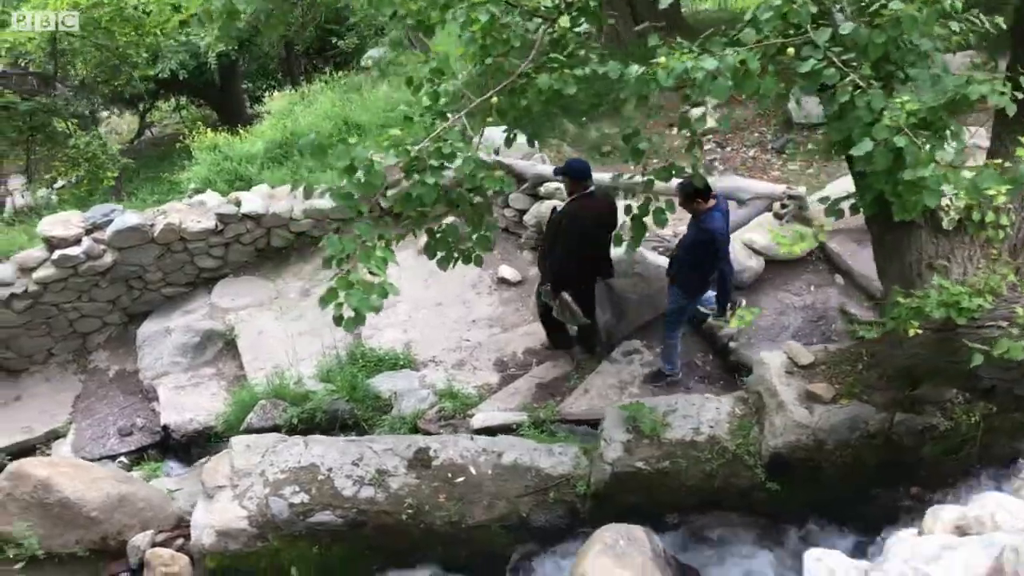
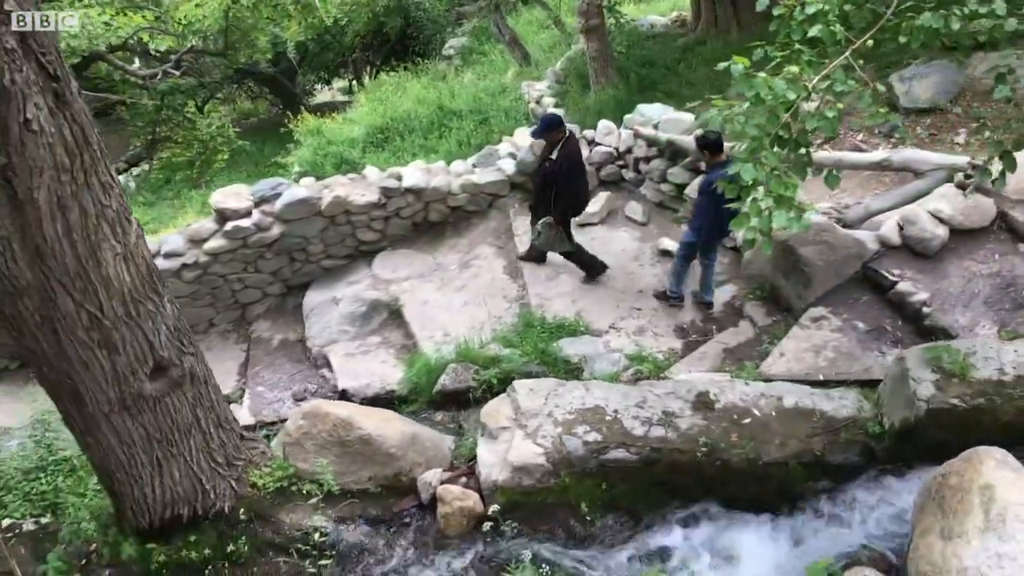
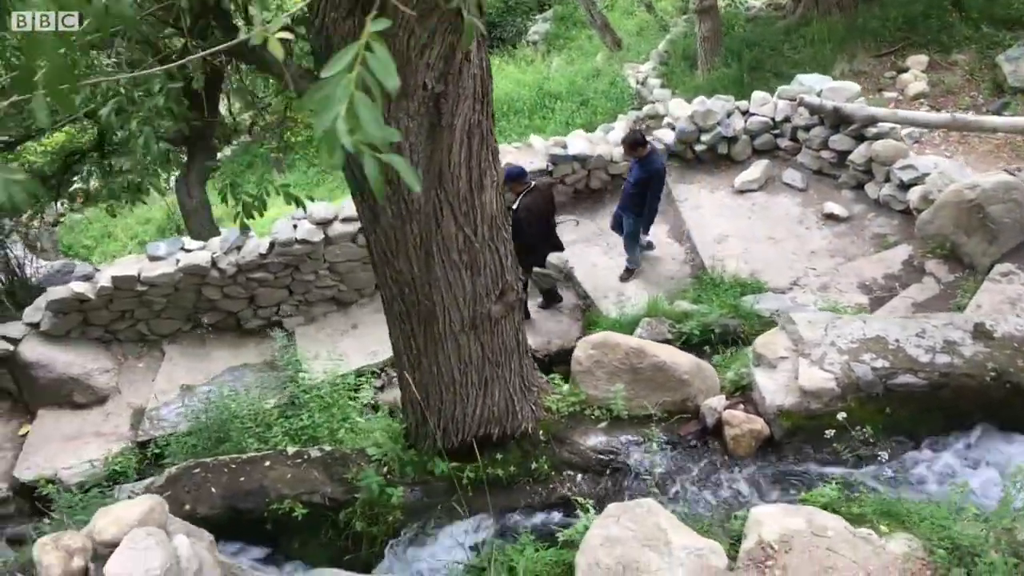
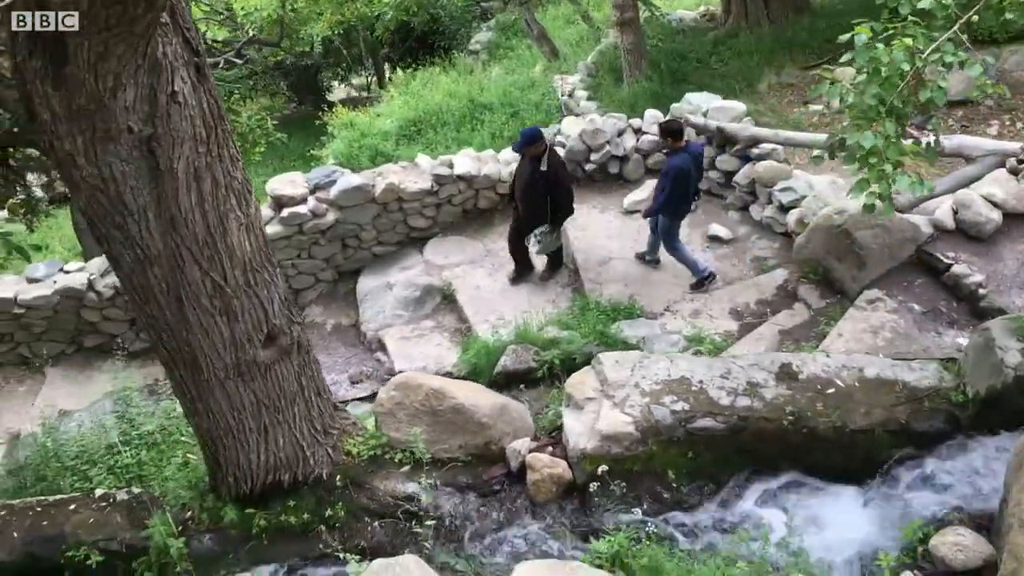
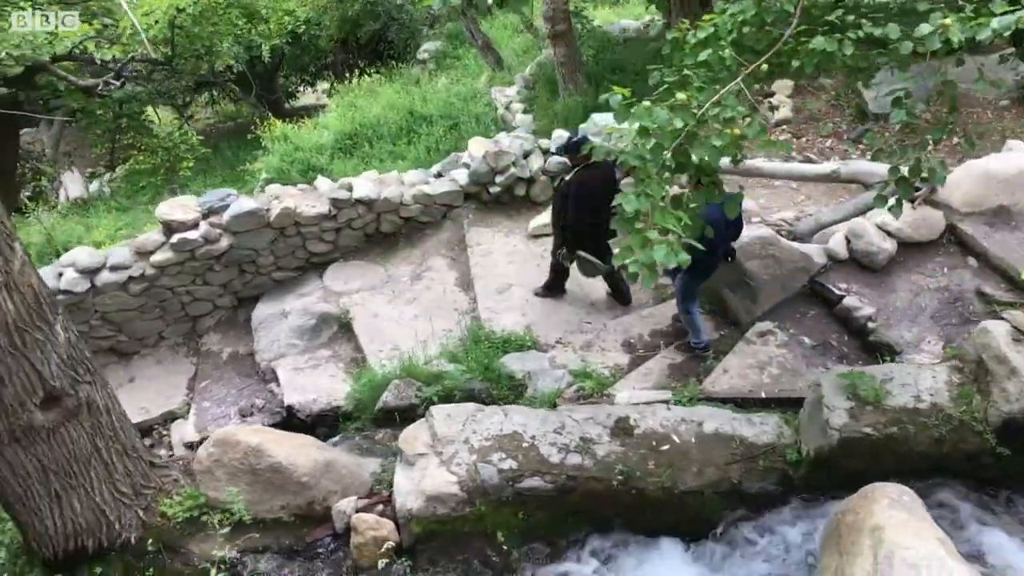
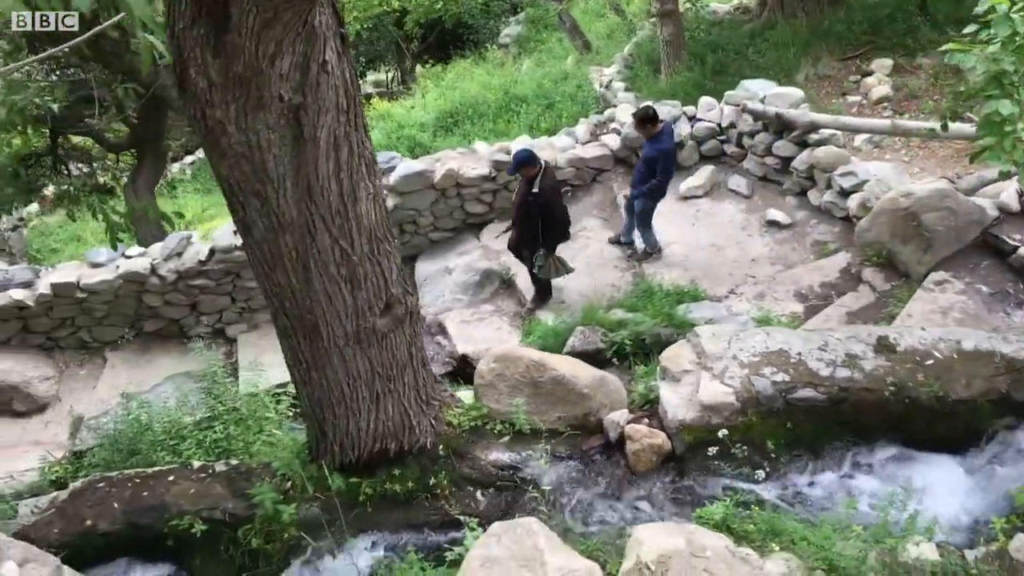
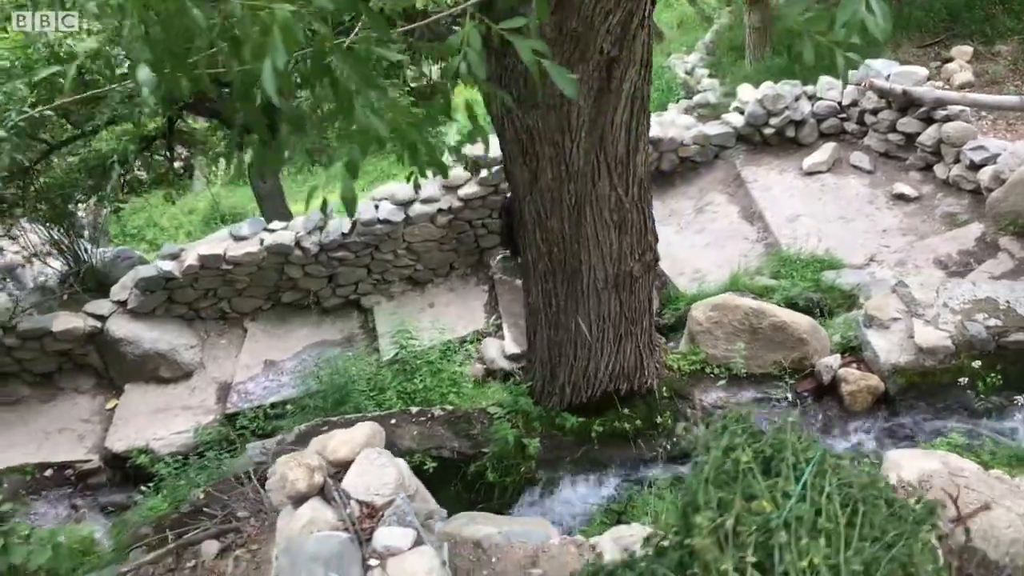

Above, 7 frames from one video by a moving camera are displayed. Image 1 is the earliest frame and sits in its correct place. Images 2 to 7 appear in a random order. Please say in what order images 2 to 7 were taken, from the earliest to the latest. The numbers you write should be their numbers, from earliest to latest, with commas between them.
5, 2, 4, 6, 3, 7
